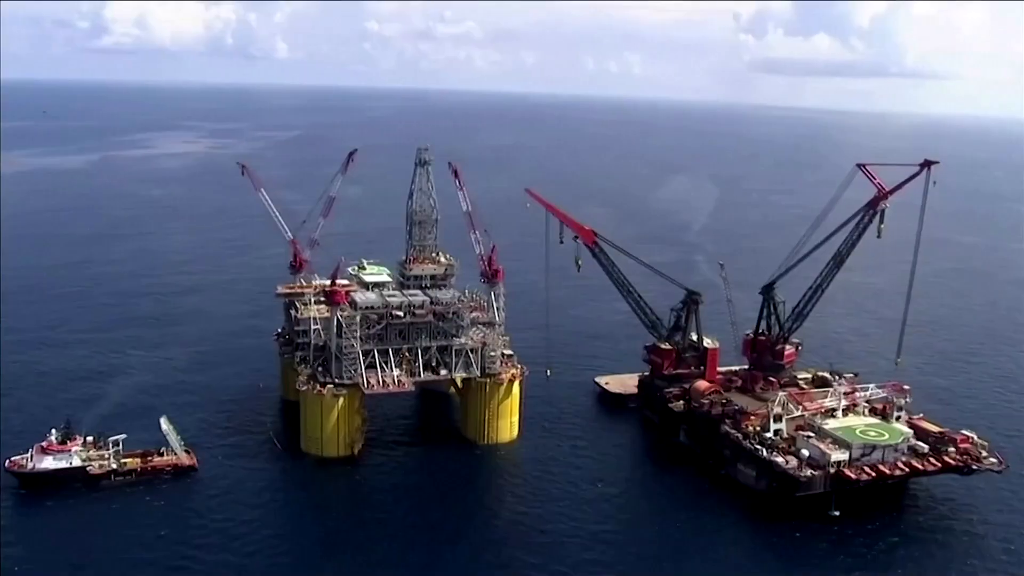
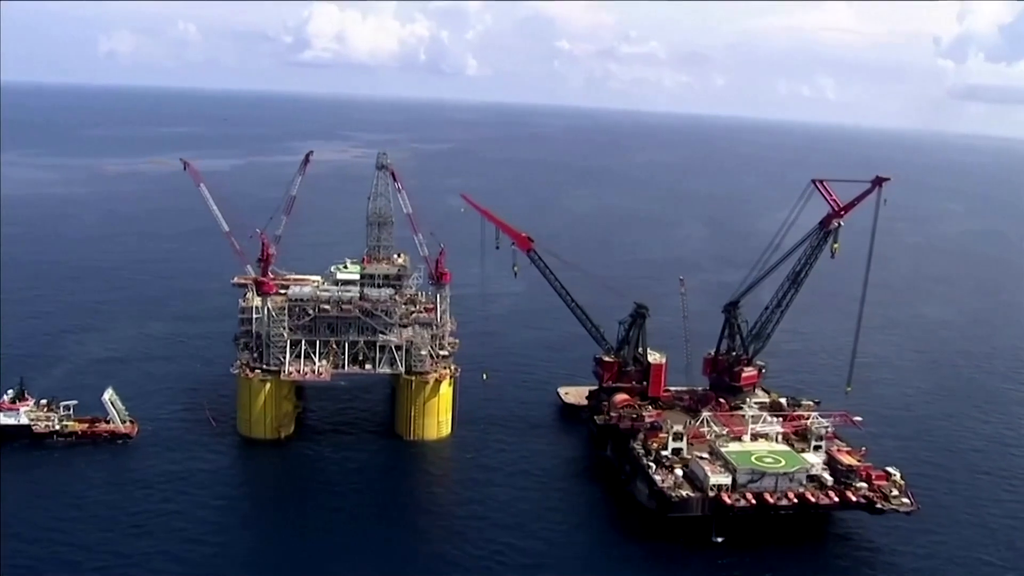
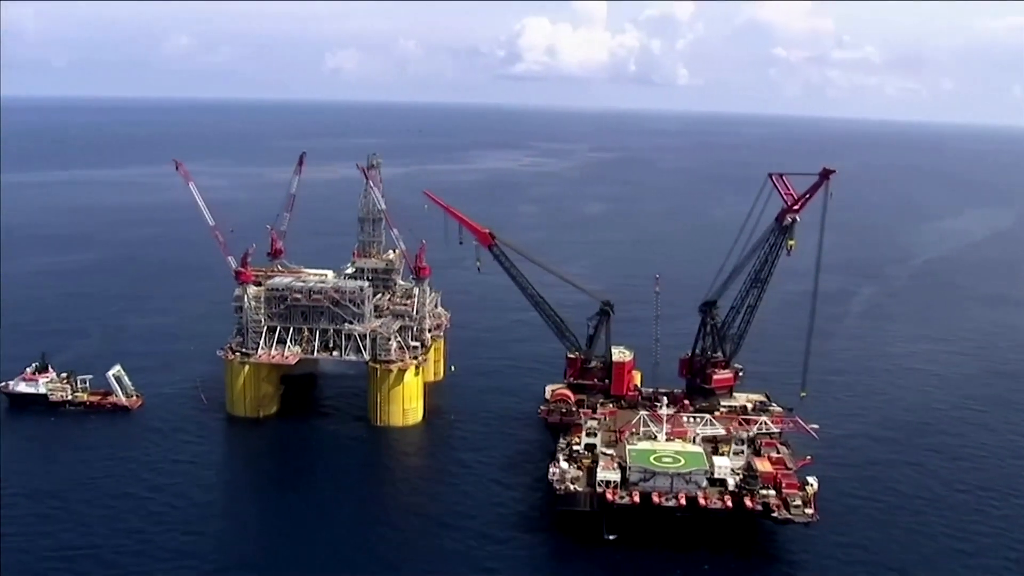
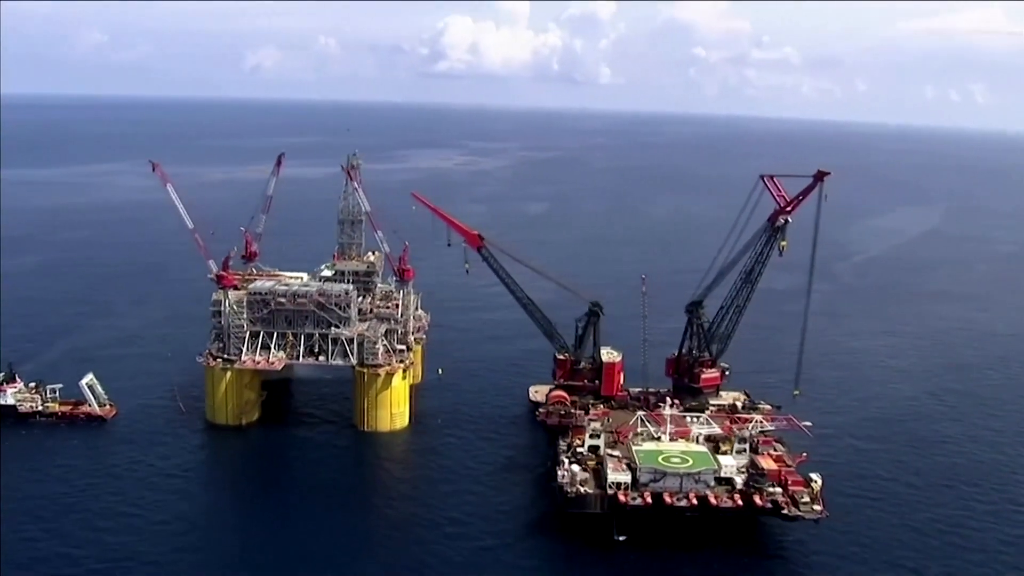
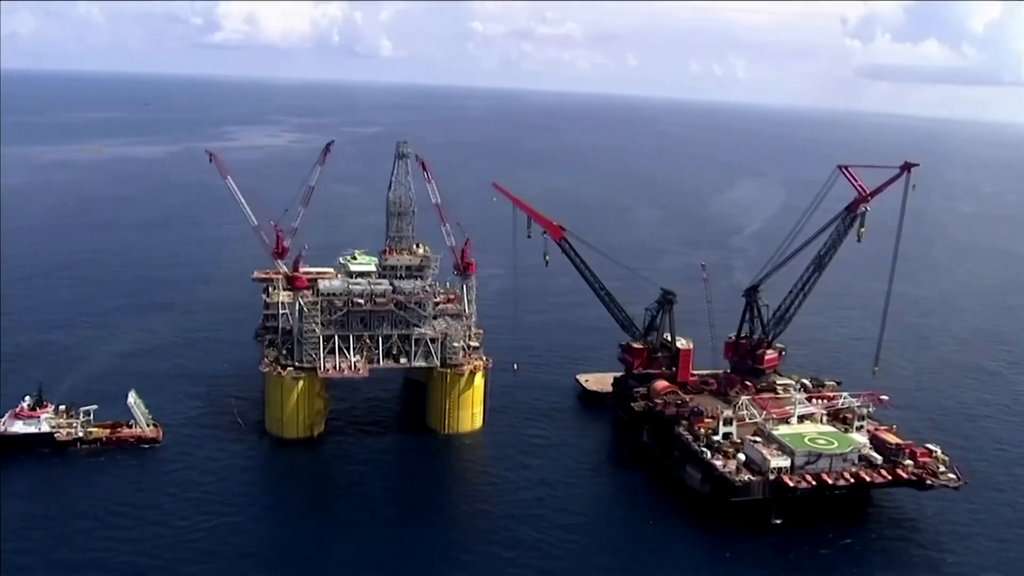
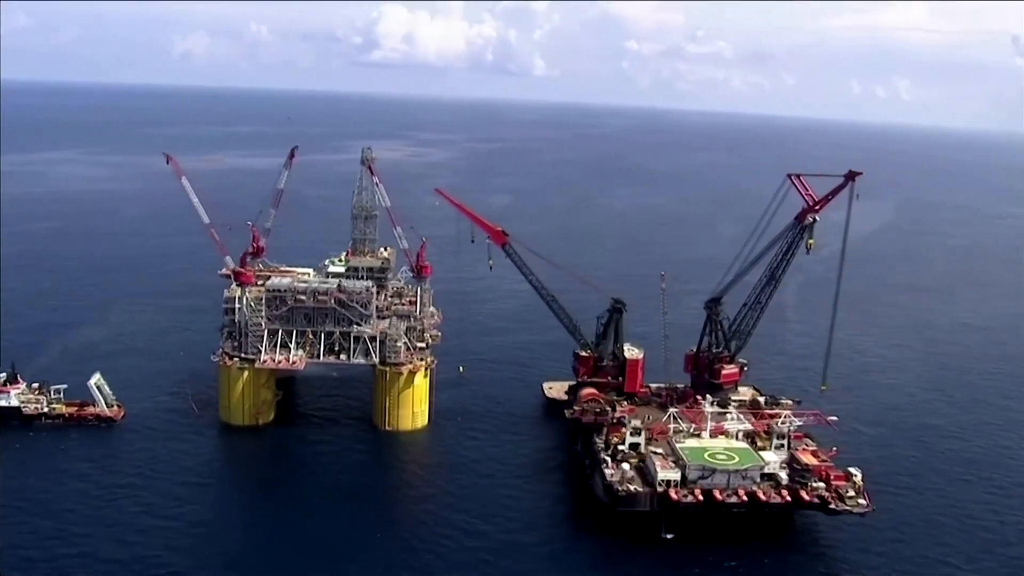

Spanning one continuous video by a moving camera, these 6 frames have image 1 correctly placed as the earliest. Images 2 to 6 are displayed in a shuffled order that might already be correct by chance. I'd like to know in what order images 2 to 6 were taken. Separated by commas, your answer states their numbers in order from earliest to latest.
5, 2, 6, 4, 3
